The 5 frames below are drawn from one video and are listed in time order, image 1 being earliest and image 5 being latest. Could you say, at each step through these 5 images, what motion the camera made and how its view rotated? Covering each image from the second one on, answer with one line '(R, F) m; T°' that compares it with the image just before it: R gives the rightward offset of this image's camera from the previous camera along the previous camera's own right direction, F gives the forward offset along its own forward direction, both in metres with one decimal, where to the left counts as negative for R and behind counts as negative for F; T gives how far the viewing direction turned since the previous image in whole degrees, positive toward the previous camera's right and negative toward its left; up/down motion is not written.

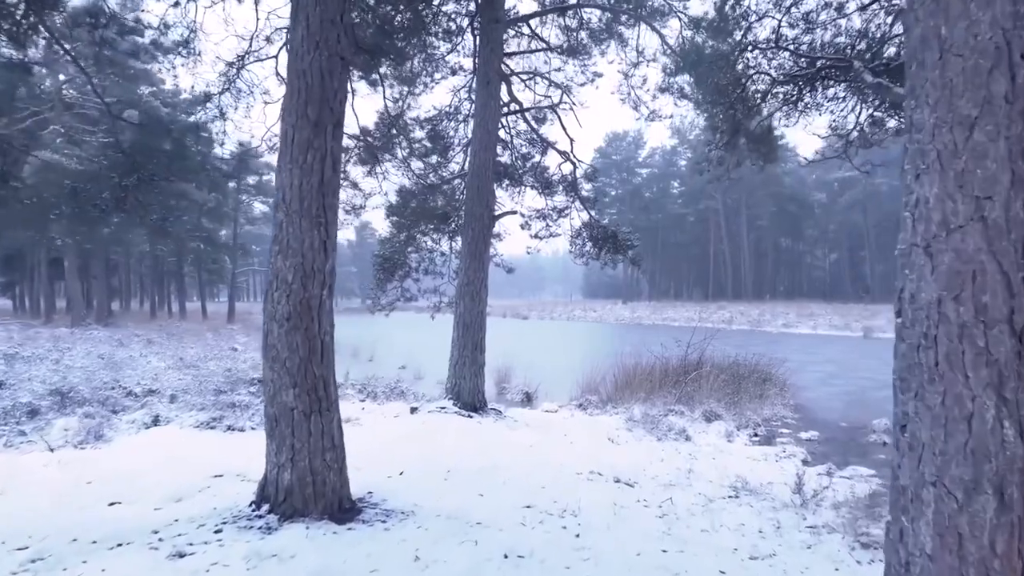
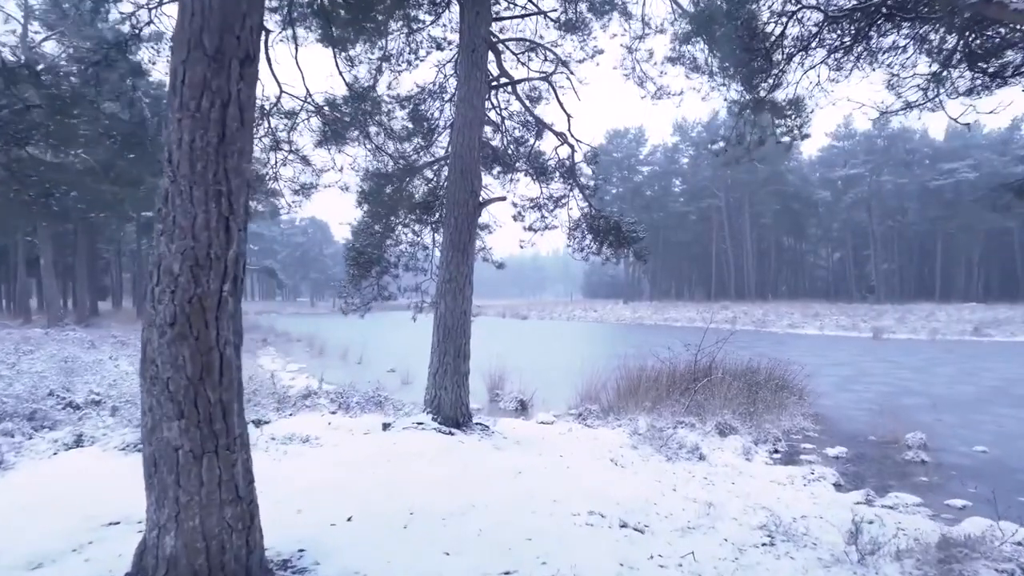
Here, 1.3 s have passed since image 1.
(+0.1, +1.1) m; 0°
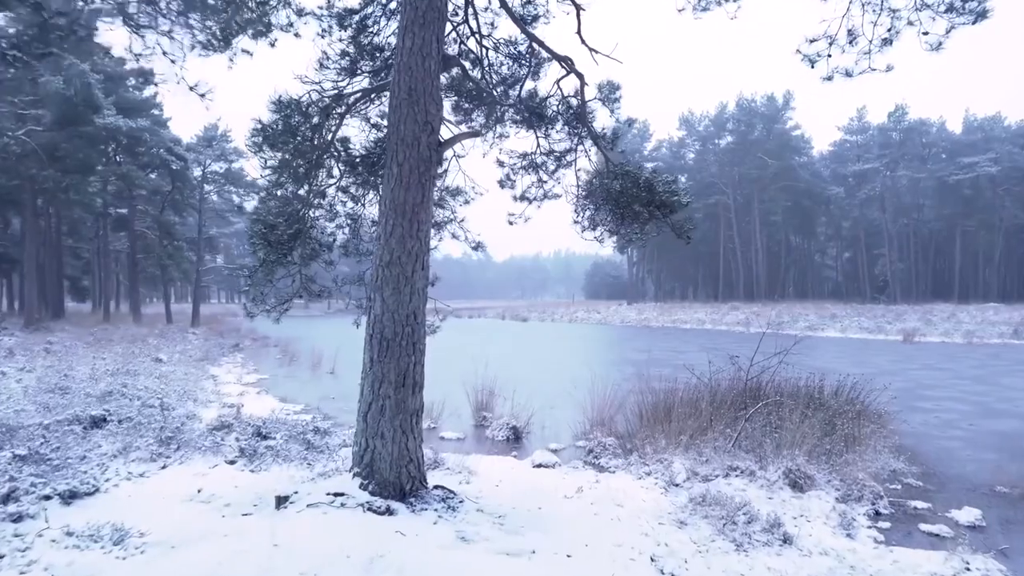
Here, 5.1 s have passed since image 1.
(+0.2, +2.8) m; 0°
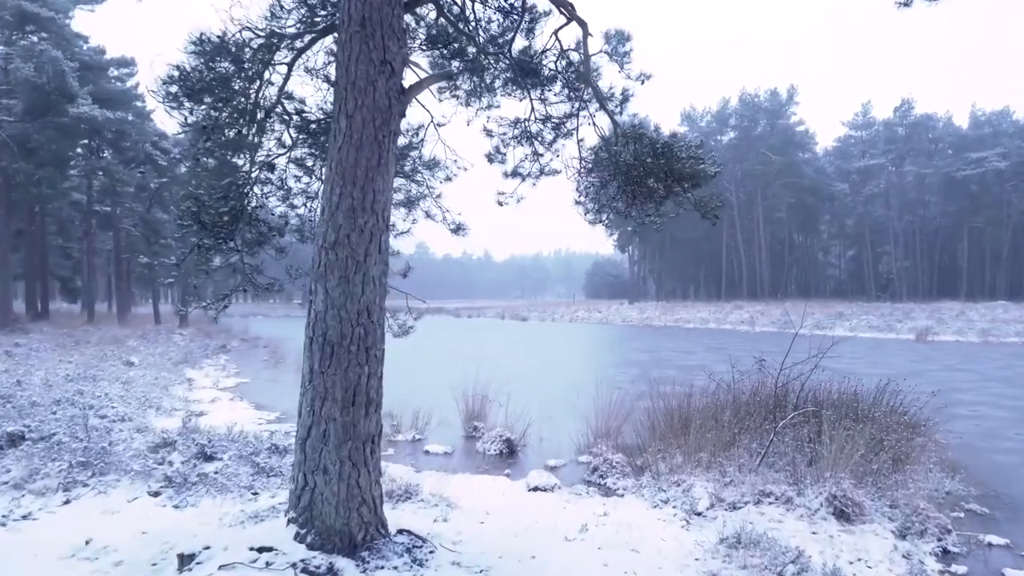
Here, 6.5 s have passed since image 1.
(+0.1, +1.1) m; 0°
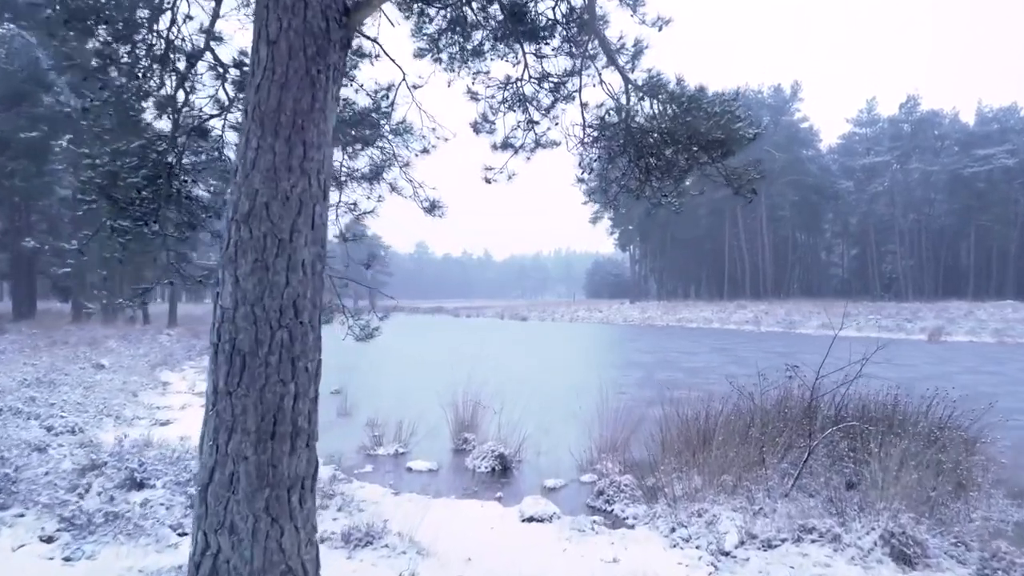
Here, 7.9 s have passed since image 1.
(+0.1, +1.0) m; 0°
